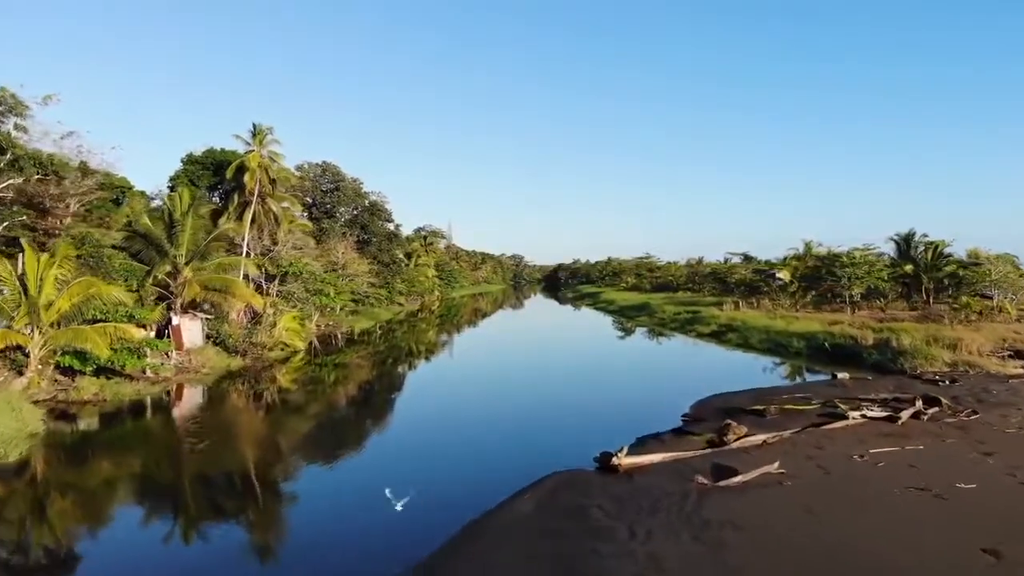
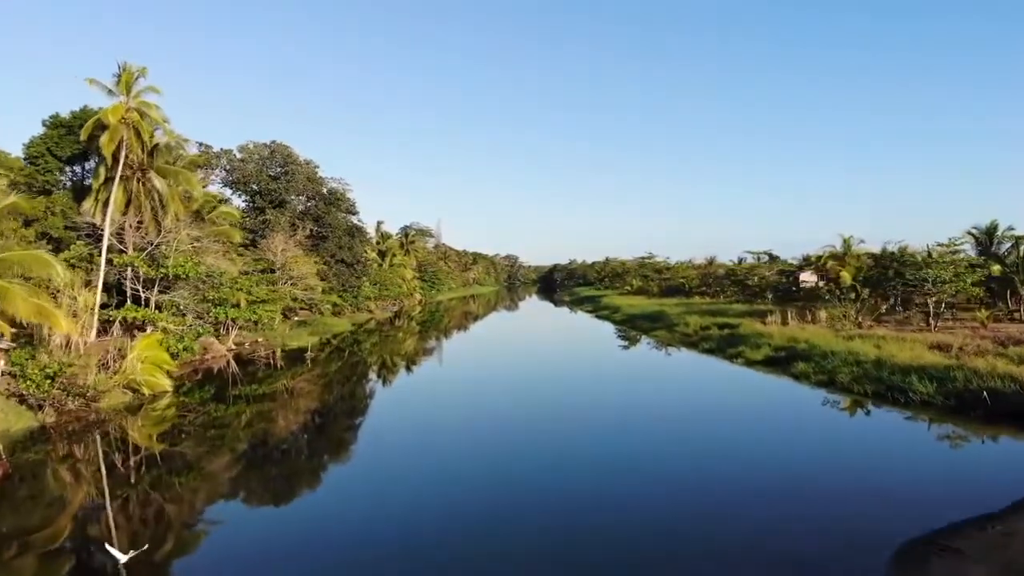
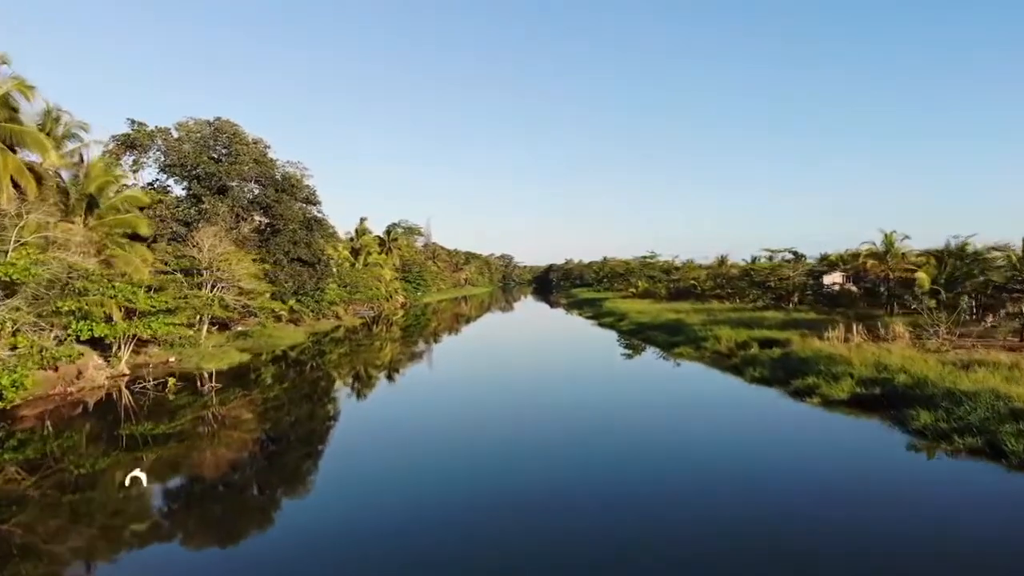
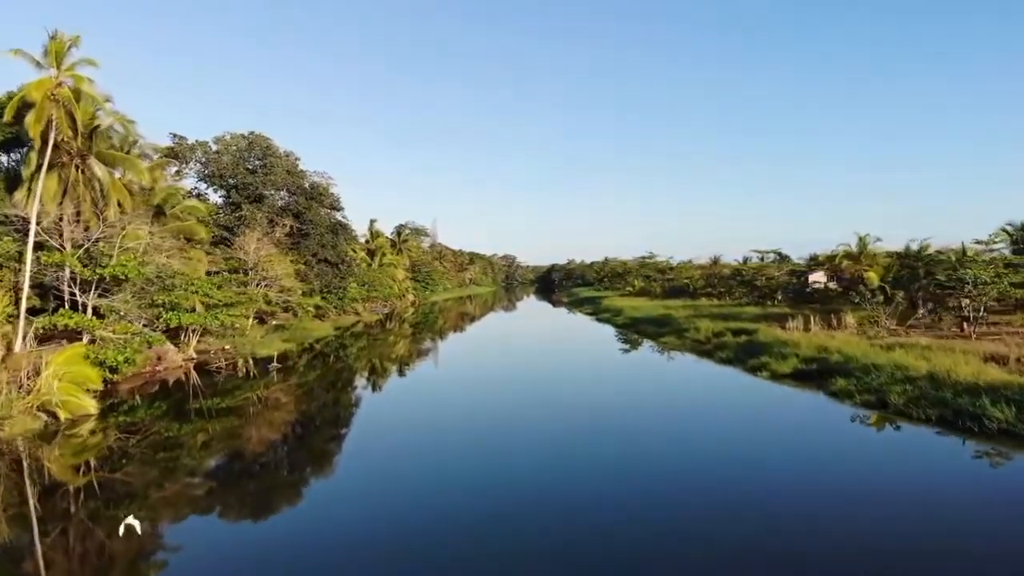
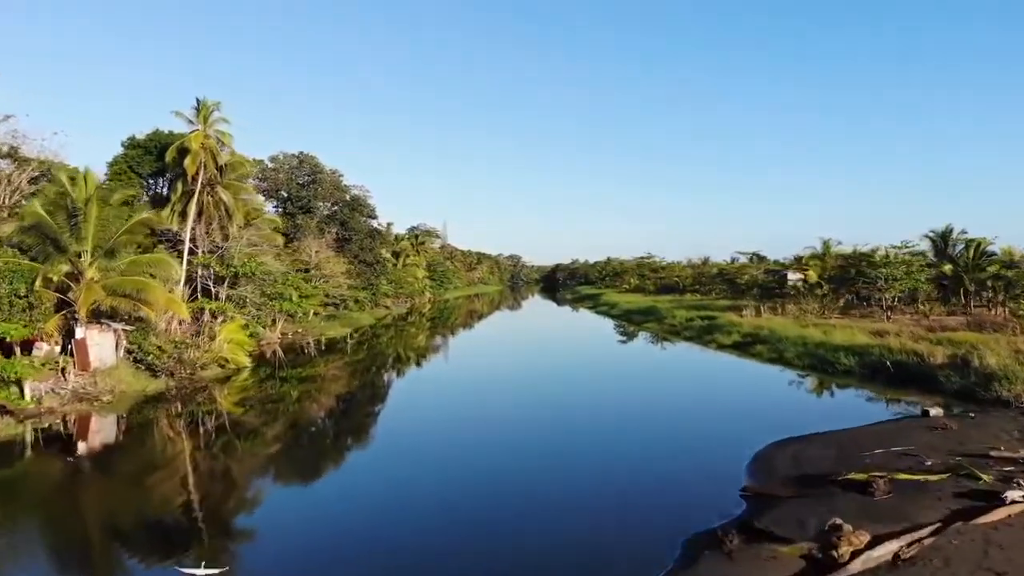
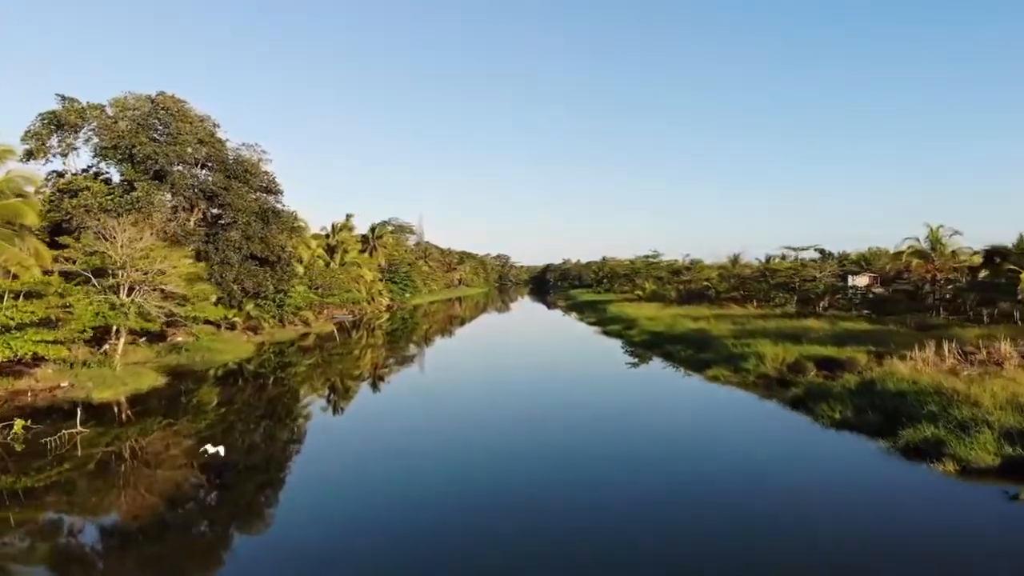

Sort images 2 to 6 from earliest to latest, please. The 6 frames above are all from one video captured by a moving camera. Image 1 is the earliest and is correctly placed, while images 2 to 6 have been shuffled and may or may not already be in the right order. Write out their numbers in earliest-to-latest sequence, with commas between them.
5, 2, 4, 3, 6
